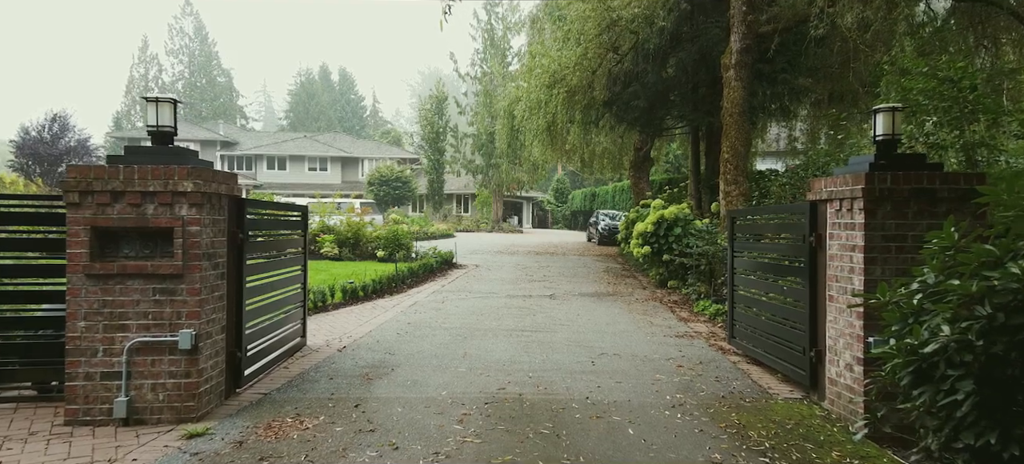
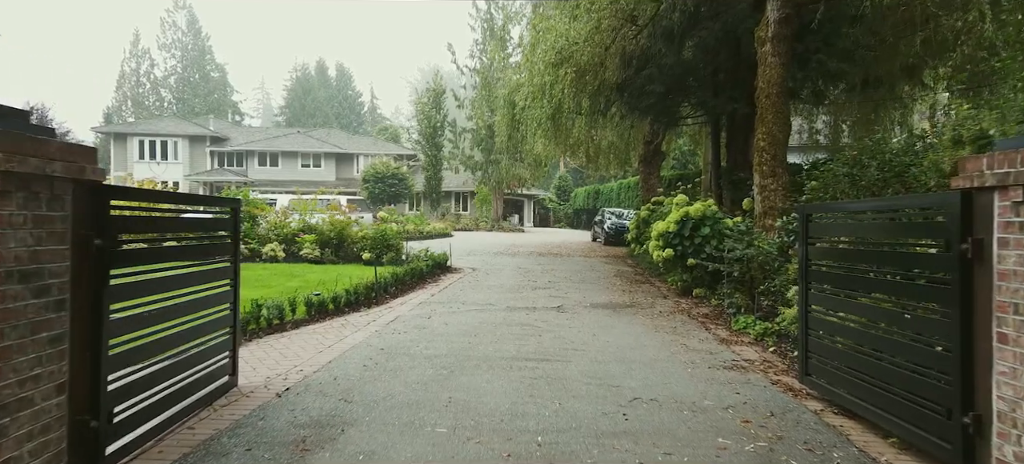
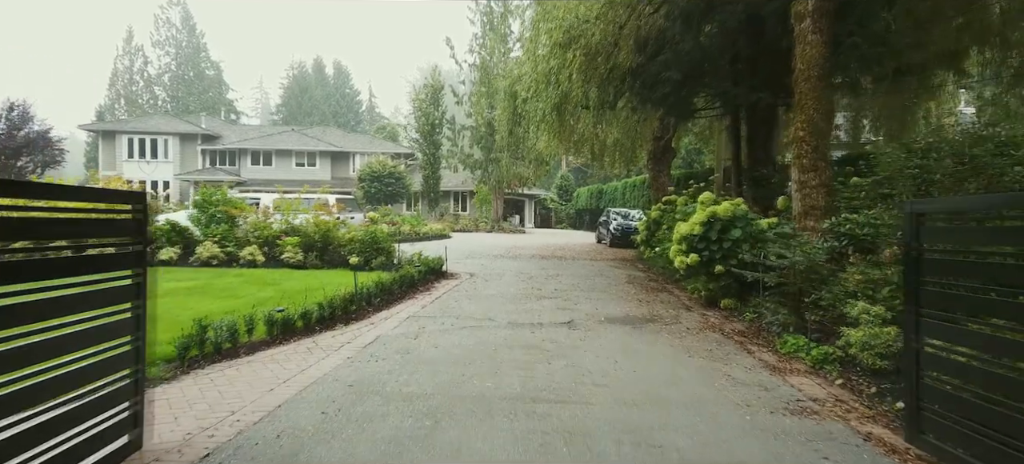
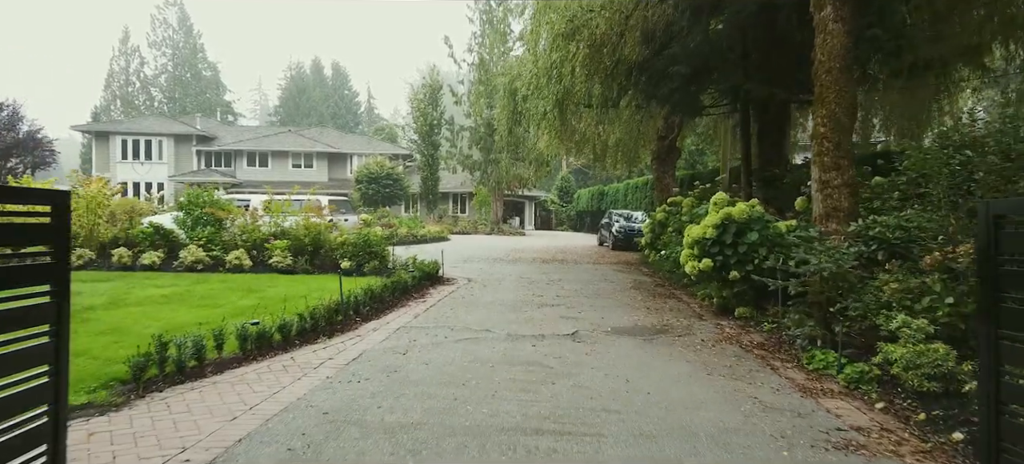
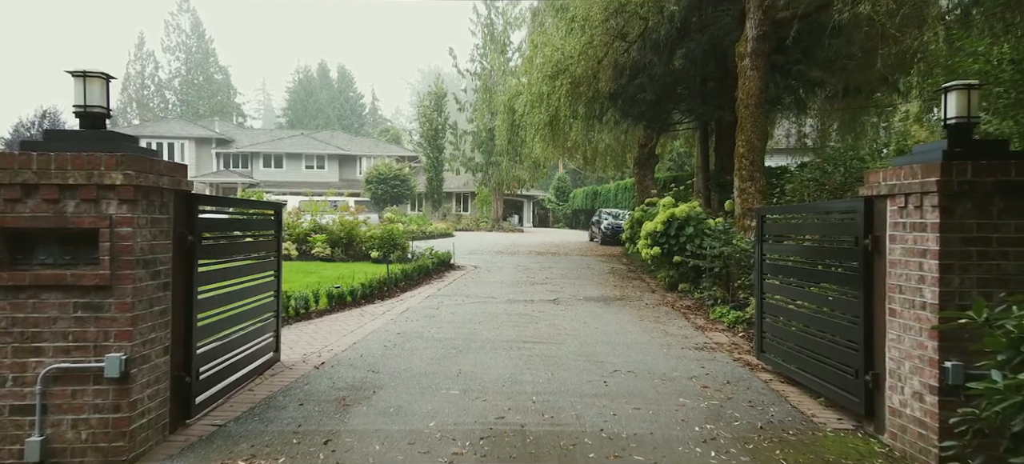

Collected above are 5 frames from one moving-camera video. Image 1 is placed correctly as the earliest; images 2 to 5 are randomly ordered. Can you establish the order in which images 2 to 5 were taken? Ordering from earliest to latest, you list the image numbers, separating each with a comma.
5, 2, 3, 4
